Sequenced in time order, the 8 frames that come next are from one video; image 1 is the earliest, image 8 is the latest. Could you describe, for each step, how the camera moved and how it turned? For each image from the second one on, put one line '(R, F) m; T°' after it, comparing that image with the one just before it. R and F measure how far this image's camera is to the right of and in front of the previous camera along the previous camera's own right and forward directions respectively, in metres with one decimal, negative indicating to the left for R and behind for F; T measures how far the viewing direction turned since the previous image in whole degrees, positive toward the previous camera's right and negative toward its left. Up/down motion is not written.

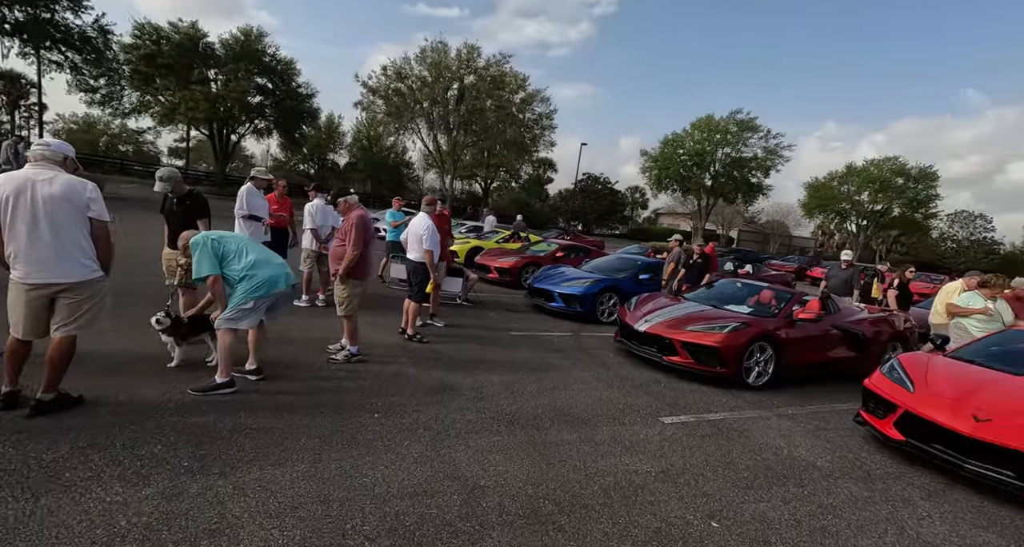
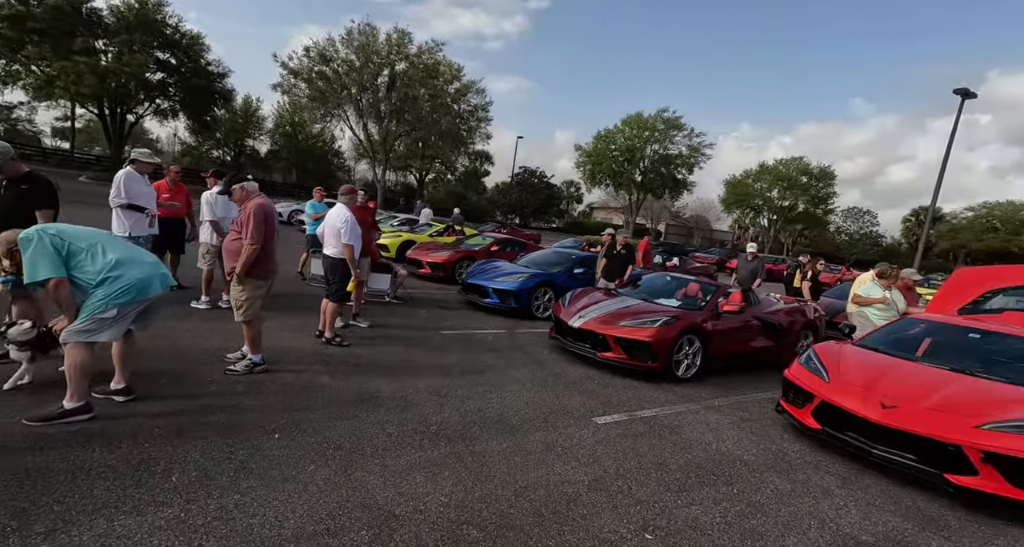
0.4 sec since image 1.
(+0.1, +0.2) m; +7°
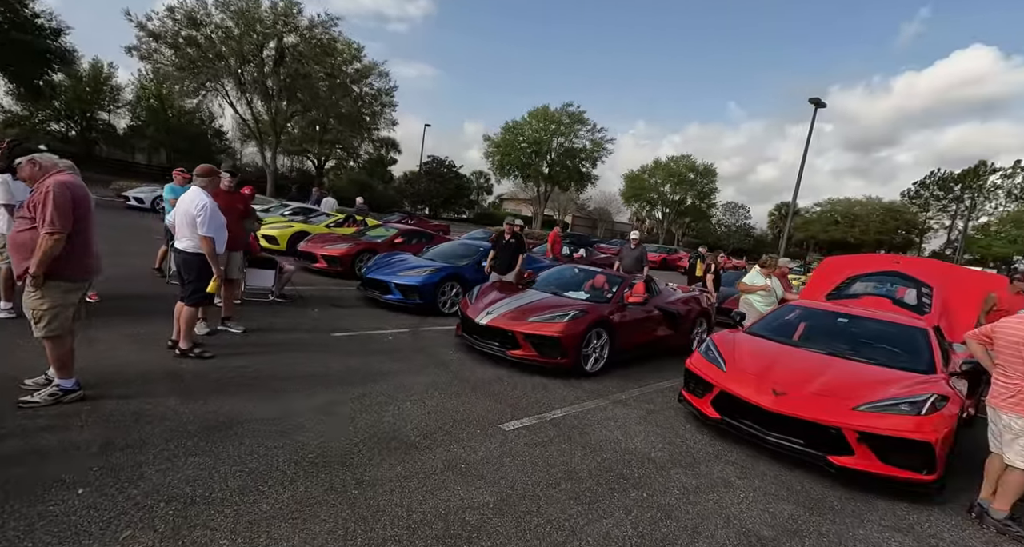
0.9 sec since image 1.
(+0.1, +0.3) m; +10°
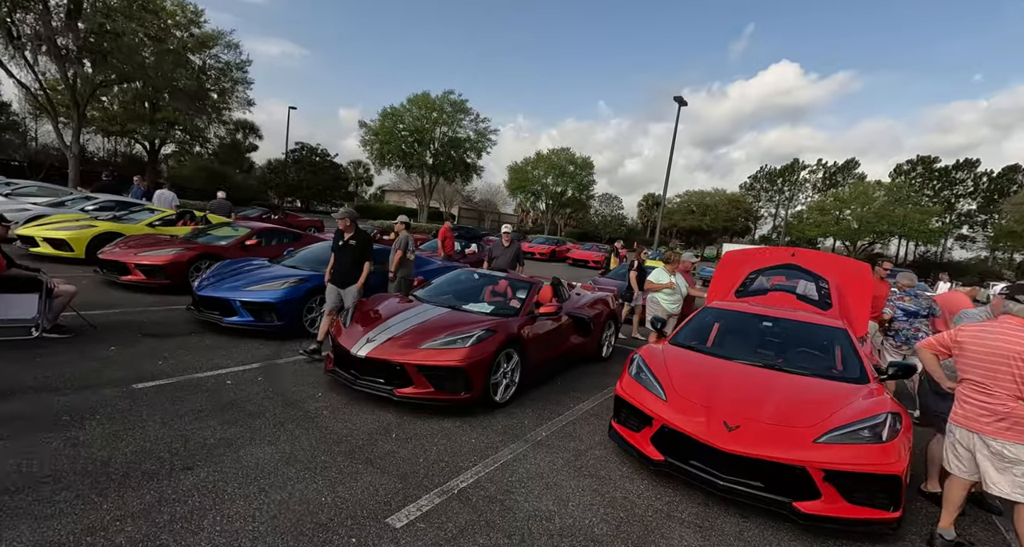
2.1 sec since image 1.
(0.0, +1.0) m; +13°
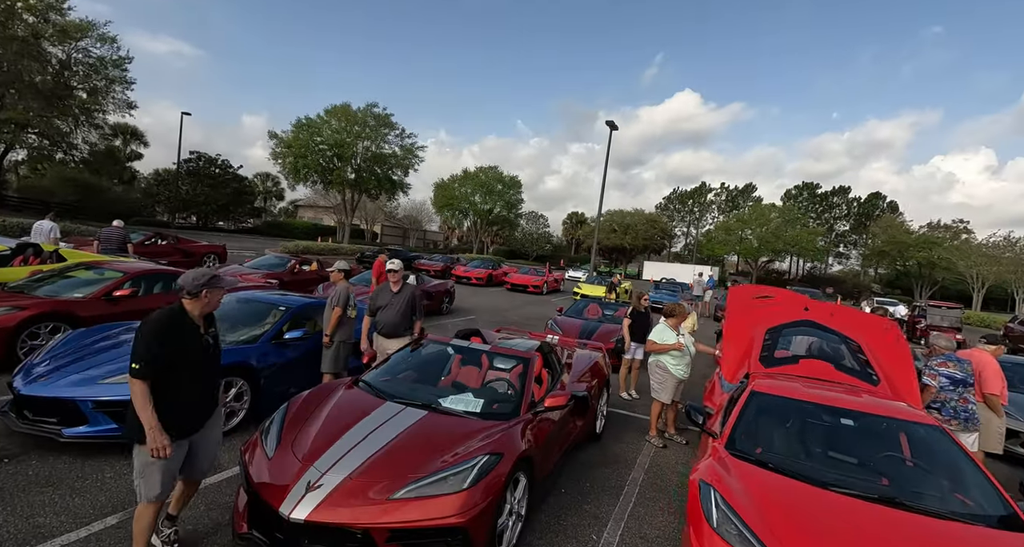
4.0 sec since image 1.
(-0.5, +1.3) m; +9°
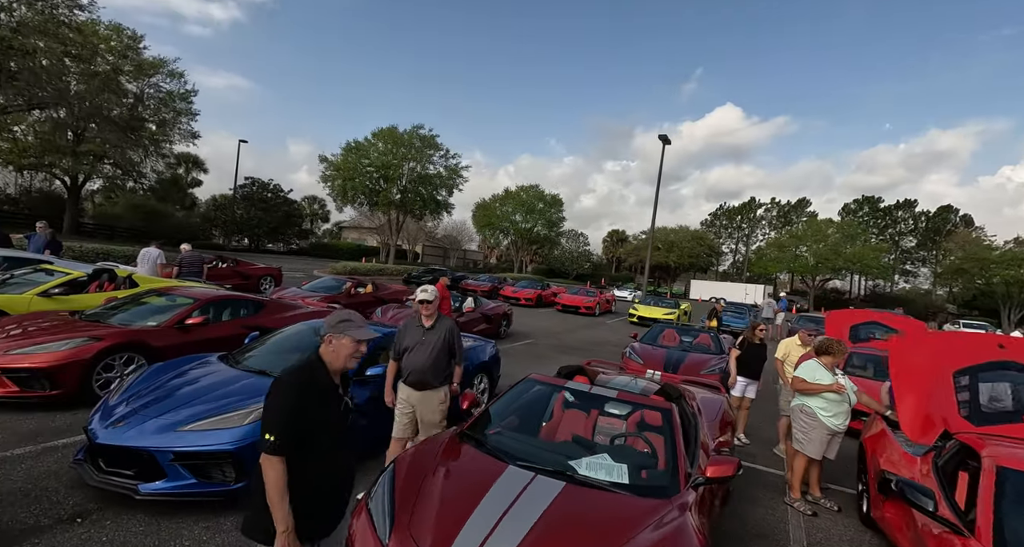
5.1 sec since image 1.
(-0.6, +0.6) m; -4°
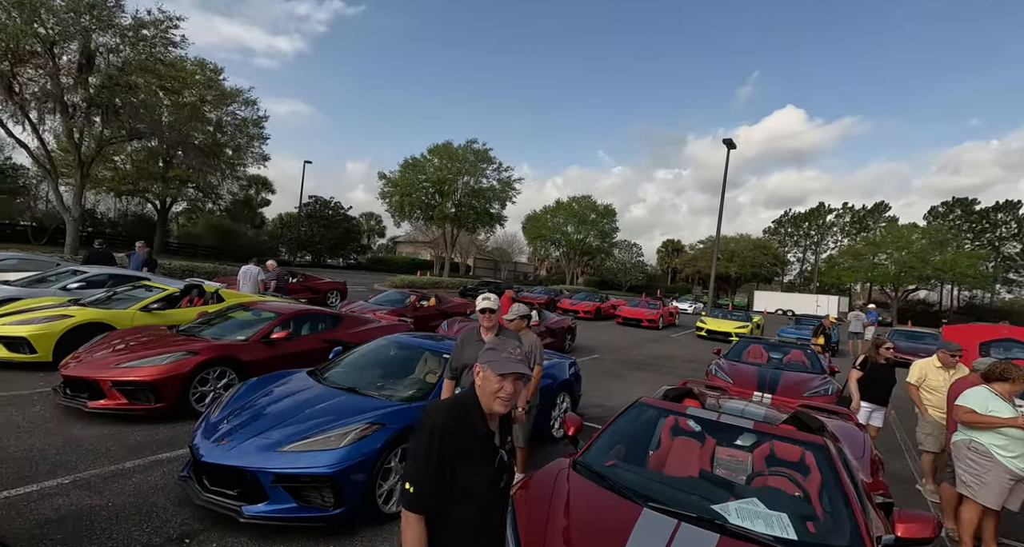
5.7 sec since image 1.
(-0.4, +0.2) m; -6°
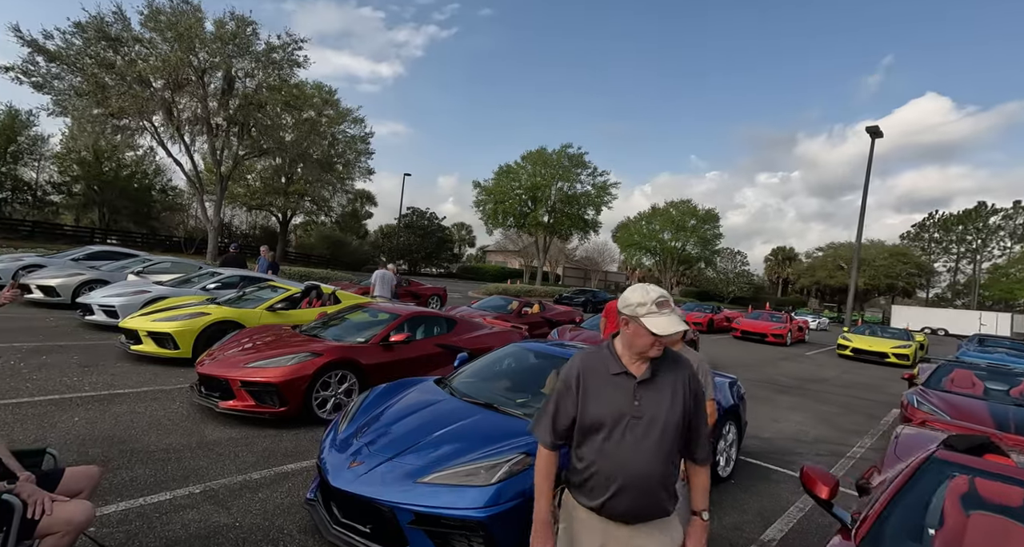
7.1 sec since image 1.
(-0.7, +0.8) m; -10°
